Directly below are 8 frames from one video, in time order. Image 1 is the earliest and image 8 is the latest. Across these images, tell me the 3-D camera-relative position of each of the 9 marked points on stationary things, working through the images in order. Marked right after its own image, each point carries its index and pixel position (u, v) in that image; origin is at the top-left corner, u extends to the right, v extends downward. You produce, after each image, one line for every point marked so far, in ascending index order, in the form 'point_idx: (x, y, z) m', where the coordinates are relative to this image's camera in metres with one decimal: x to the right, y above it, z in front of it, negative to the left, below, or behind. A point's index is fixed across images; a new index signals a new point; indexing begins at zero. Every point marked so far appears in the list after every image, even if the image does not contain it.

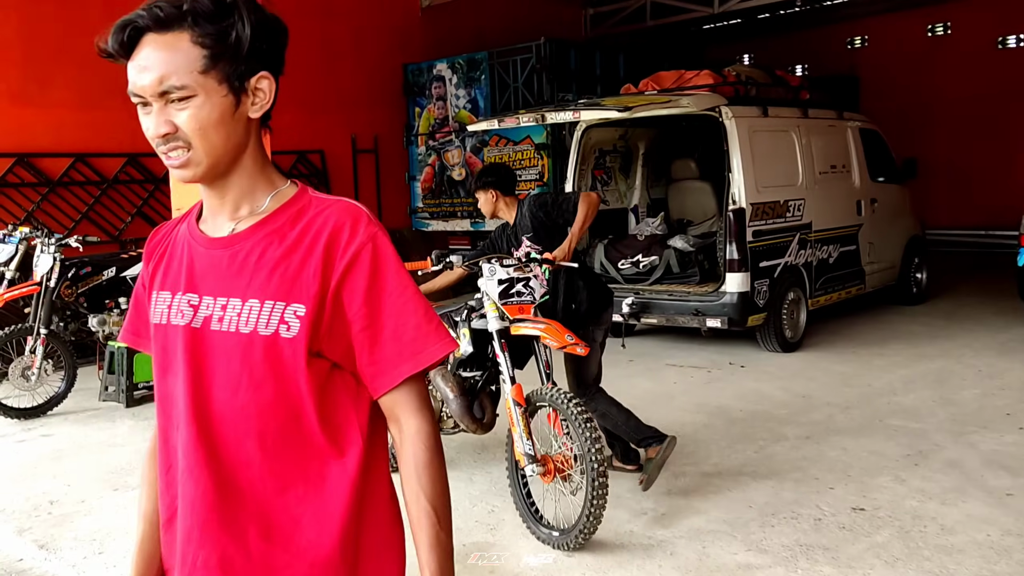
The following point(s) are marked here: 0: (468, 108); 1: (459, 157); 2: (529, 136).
0: (-0.4, +1.8, +8.7) m
1: (-0.5, +1.3, +8.7) m
2: (+0.2, +1.5, +8.3) m
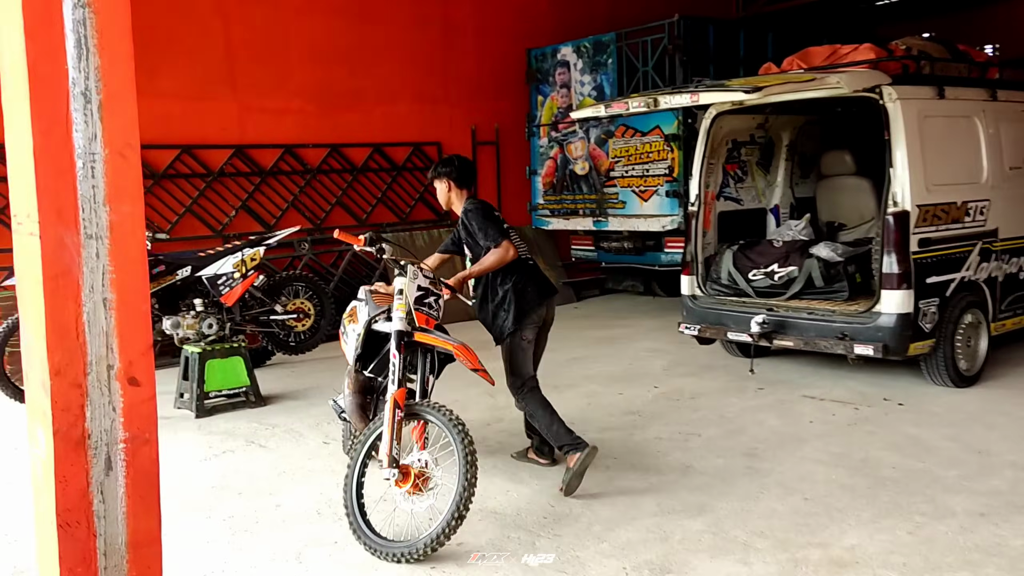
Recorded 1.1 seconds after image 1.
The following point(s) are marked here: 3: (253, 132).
0: (+0.8, +1.8, +8.0) m
1: (+0.7, +1.3, +8.0) m
2: (+1.3, +1.4, +7.4) m
3: (-2.0, +1.2, +6.9) m
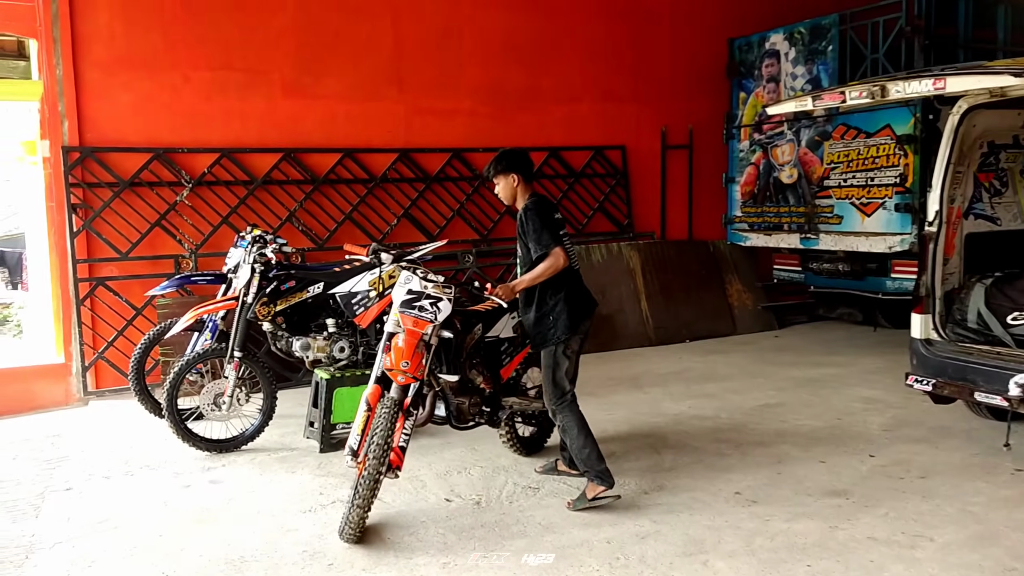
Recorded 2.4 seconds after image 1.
0: (+2.4, +1.6, +6.8) m
1: (+2.3, +1.1, +6.9) m
2: (+2.7, +1.2, +6.2) m
3: (-0.7, +1.1, +6.4) m
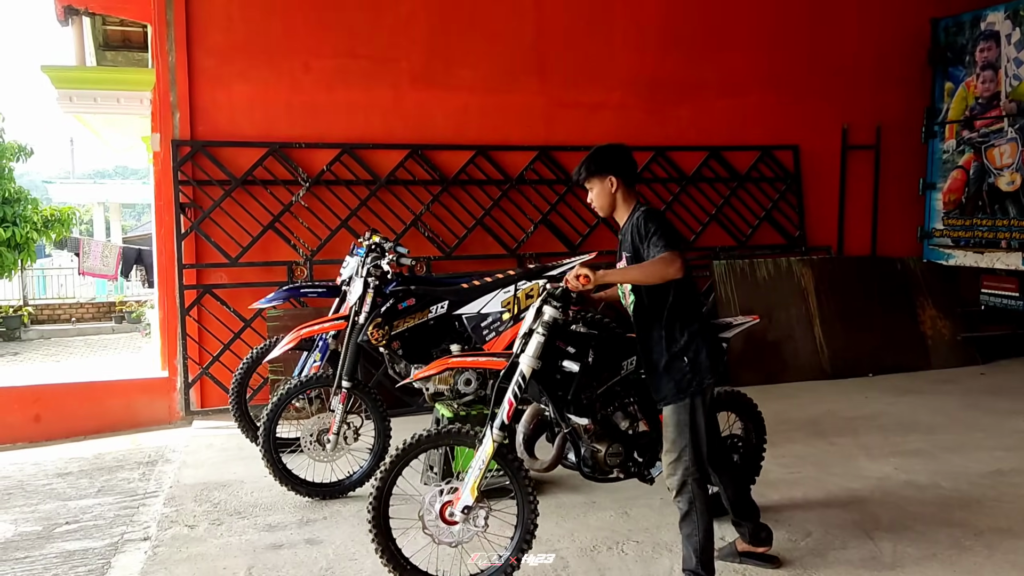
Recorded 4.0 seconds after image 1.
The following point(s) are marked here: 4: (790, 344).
0: (+3.4, +1.4, +5.7) m
1: (+3.3, +0.9, +5.7) m
2: (+3.7, +1.0, +4.9) m
3: (+0.3, +1.0, +5.7) m
4: (+1.8, -0.4, +5.7) m
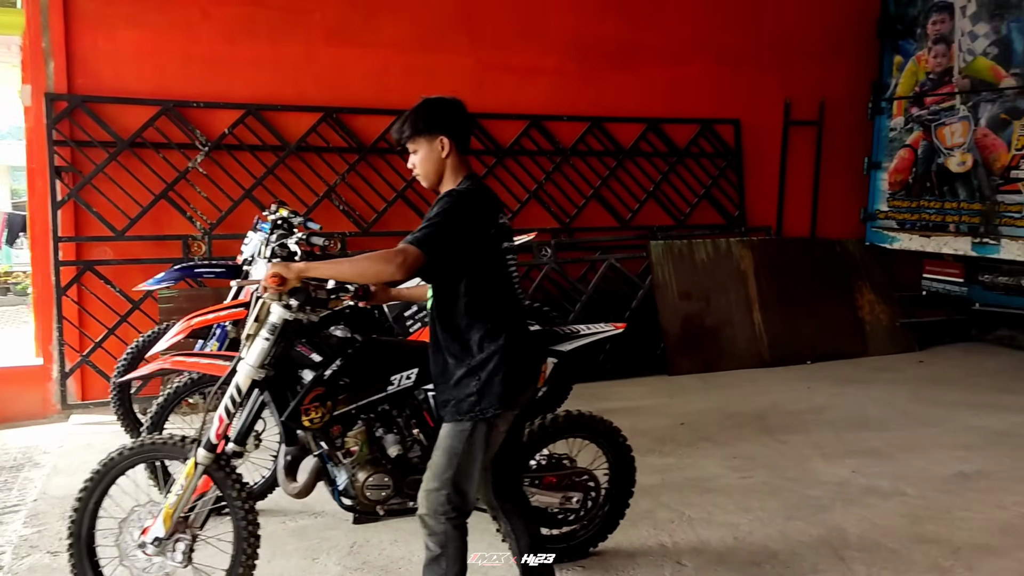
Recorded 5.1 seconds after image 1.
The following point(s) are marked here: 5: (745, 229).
0: (+3.0, +1.5, +5.5) m
1: (+2.8, +1.0, +5.5) m
2: (+3.3, +1.0, +4.8) m
3: (-0.1, +1.1, +5.2) m
4: (+1.3, -0.3, +5.4) m
5: (+1.6, +0.4, +6.0) m
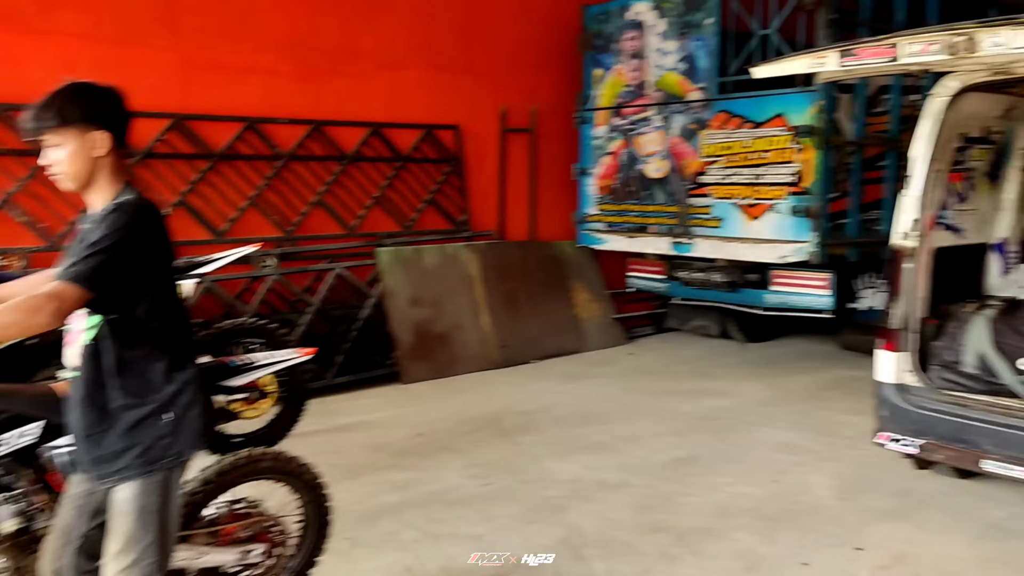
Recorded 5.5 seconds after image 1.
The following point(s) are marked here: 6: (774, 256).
0: (+1.1, +1.5, +6.0) m
1: (+1.0, +1.0, +6.0) m
2: (+1.7, +1.1, +5.5) m
3: (-1.7, +1.0, +4.8) m
4: (-0.3, -0.3, +5.5) m
5: (-0.3, +0.4, +6.1) m
6: (+1.9, +0.2, +6.3) m
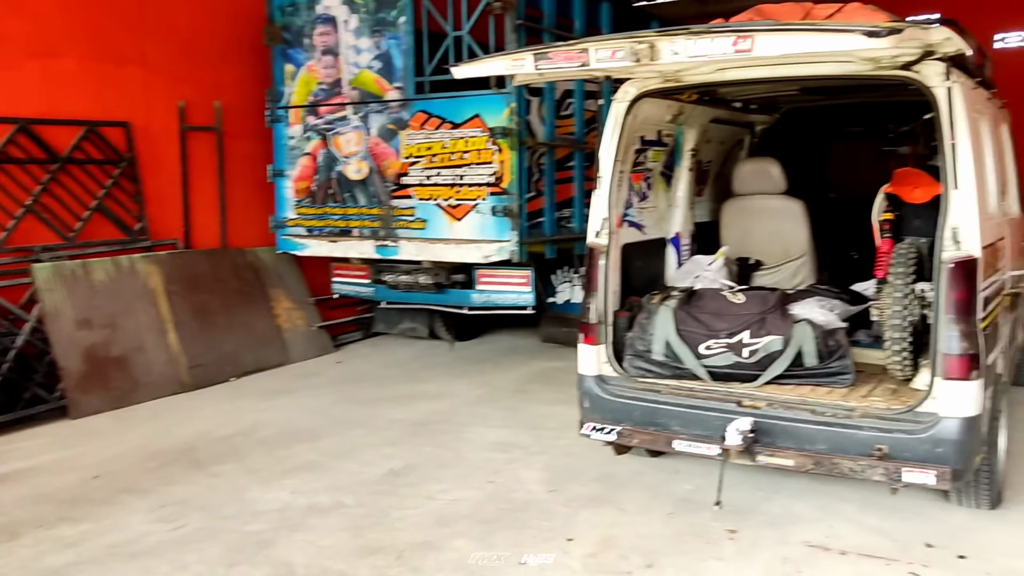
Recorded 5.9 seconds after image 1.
0: (-0.9, +1.4, +5.8) m
1: (-1.0, +0.9, +5.8) m
2: (-0.2, +1.1, +5.5) m
3: (-3.2, +0.9, +3.8) m
4: (-2.0, -0.4, +4.9) m
5: (-2.2, +0.3, +5.4) m
6: (-0.2, +0.2, +6.4) m
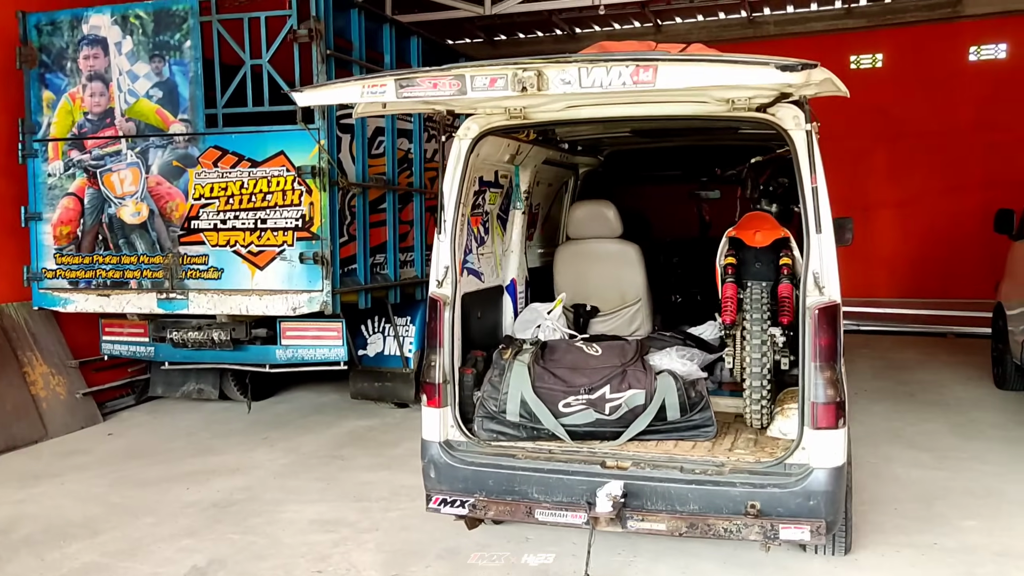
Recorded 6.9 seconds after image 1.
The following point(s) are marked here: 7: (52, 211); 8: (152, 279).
0: (-2.0, +1.1, +5.1) m
1: (-2.1, +0.6, +5.0) m
2: (-1.2, +0.8, +4.9) m
3: (-3.7, +0.6, +2.5) m
4: (-2.8, -0.7, +3.8) m
5: (-3.2, -0.1, +4.3) m
6: (-1.5, -0.1, +5.7) m
7: (-2.7, +0.5, +5.2) m
8: (-2.1, 0.0, +5.2) m
